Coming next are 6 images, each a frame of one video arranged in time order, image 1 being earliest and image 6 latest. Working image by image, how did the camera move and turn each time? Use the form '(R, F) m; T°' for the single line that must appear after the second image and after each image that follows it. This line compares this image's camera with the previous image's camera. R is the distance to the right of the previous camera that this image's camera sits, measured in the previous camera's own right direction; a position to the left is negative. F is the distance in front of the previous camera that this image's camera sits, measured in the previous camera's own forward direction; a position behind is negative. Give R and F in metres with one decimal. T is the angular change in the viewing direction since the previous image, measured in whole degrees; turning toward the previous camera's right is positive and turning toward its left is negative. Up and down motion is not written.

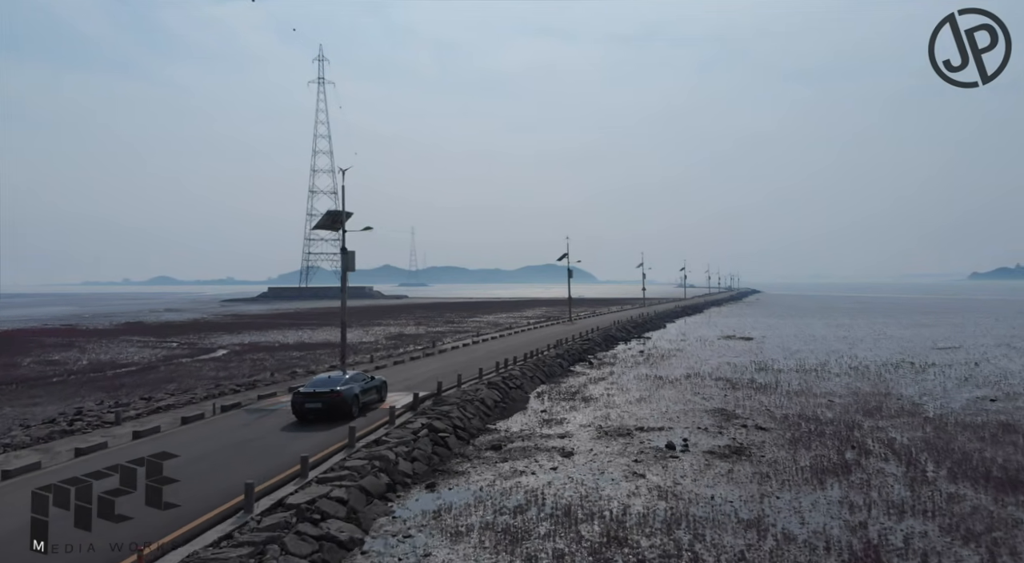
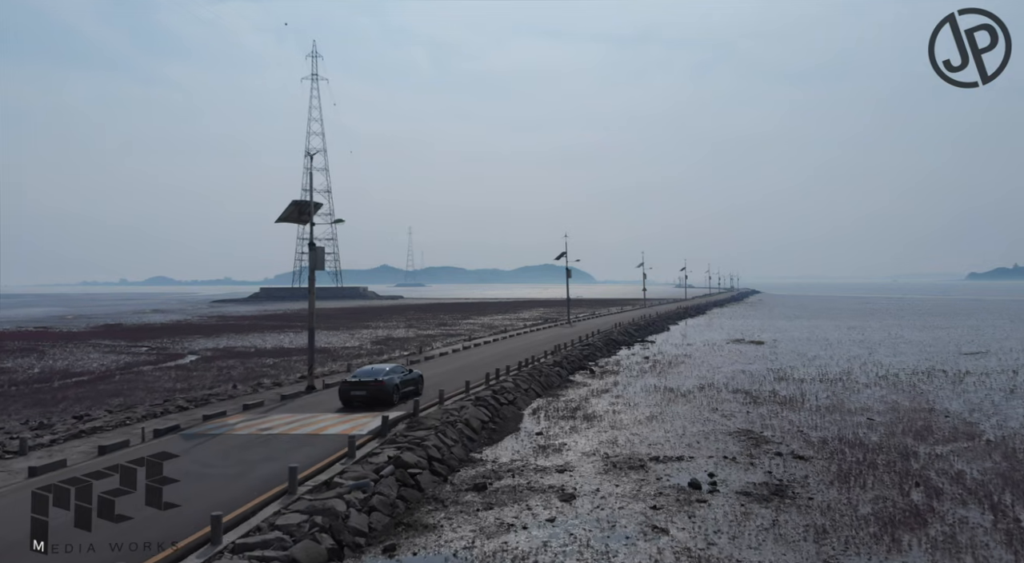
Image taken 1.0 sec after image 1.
(+0.3, +3.4) m; 0°
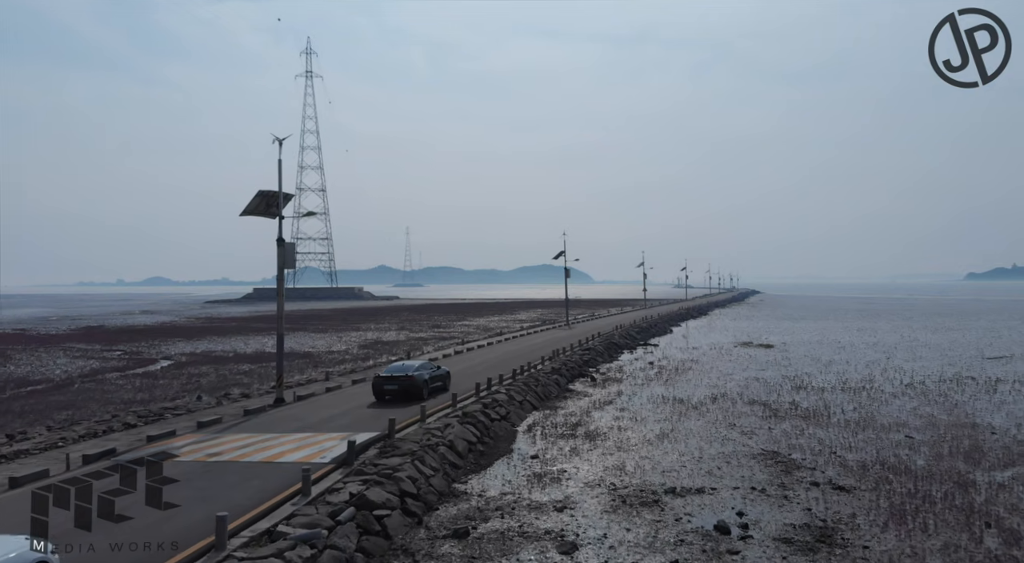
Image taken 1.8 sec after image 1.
(+0.2, +2.6) m; 0°
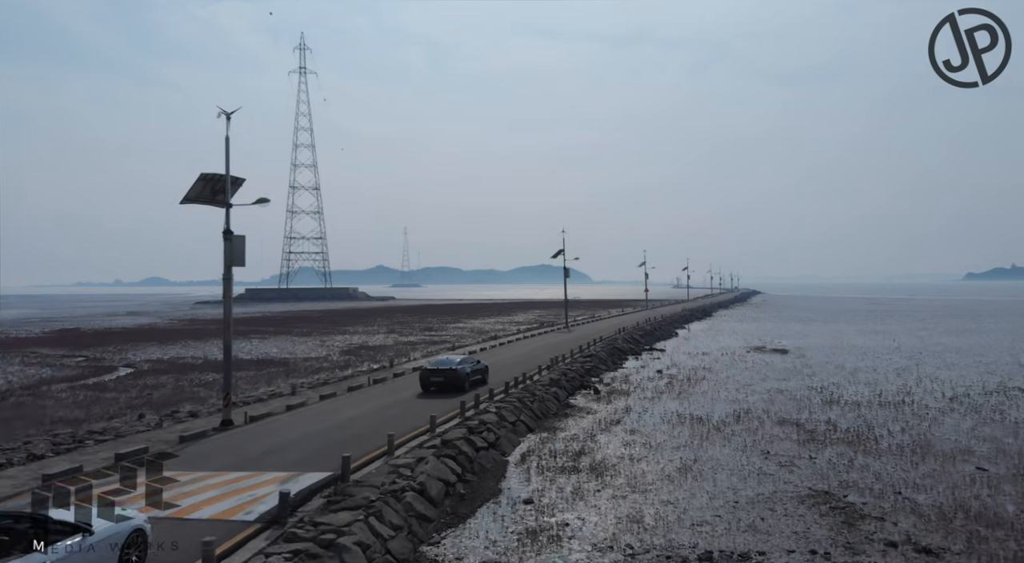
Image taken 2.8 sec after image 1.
(+0.2, +3.4) m; 0°
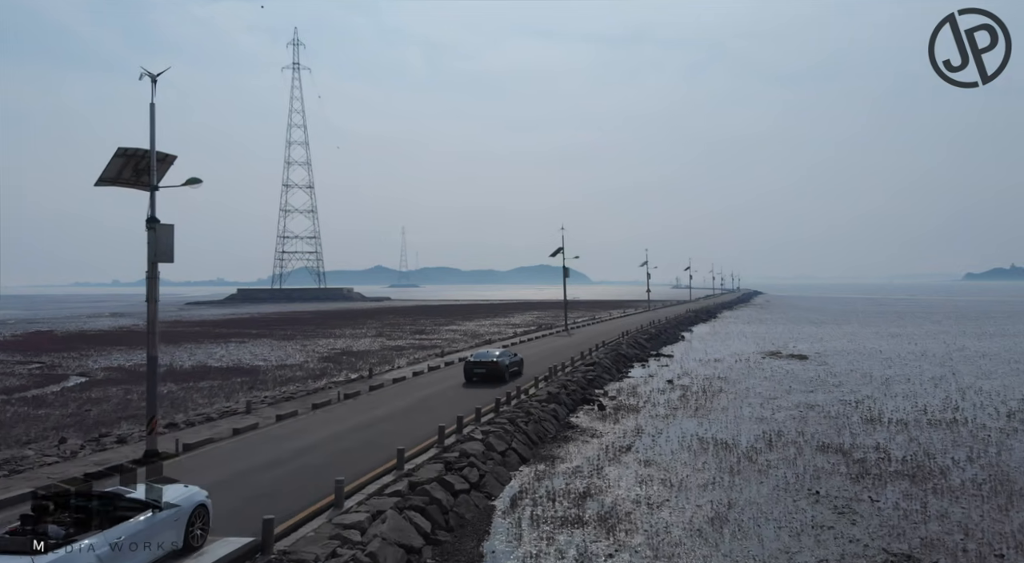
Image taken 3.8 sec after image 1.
(+0.3, +3.4) m; 0°
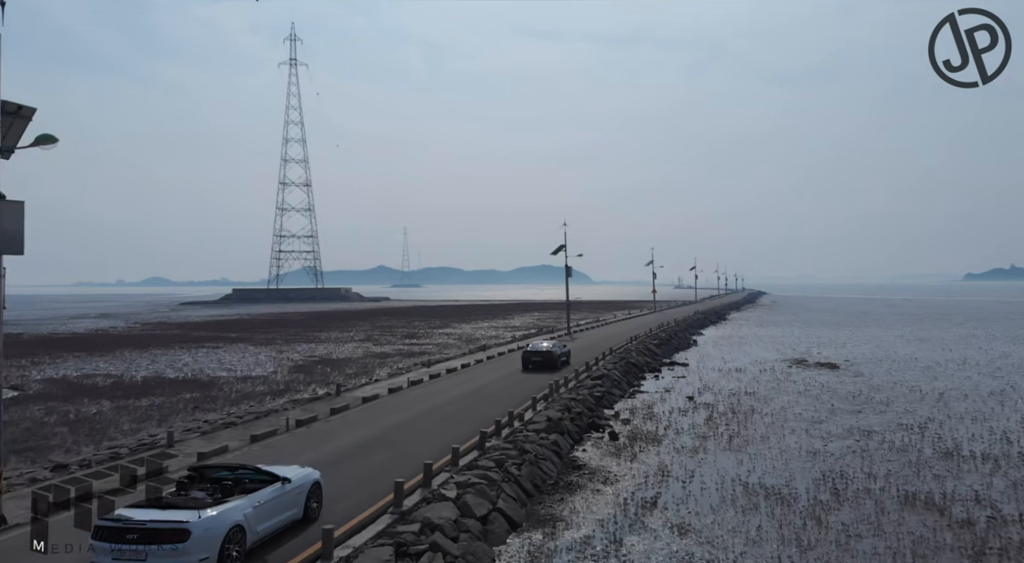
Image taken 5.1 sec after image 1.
(+0.3, +4.3) m; 0°
